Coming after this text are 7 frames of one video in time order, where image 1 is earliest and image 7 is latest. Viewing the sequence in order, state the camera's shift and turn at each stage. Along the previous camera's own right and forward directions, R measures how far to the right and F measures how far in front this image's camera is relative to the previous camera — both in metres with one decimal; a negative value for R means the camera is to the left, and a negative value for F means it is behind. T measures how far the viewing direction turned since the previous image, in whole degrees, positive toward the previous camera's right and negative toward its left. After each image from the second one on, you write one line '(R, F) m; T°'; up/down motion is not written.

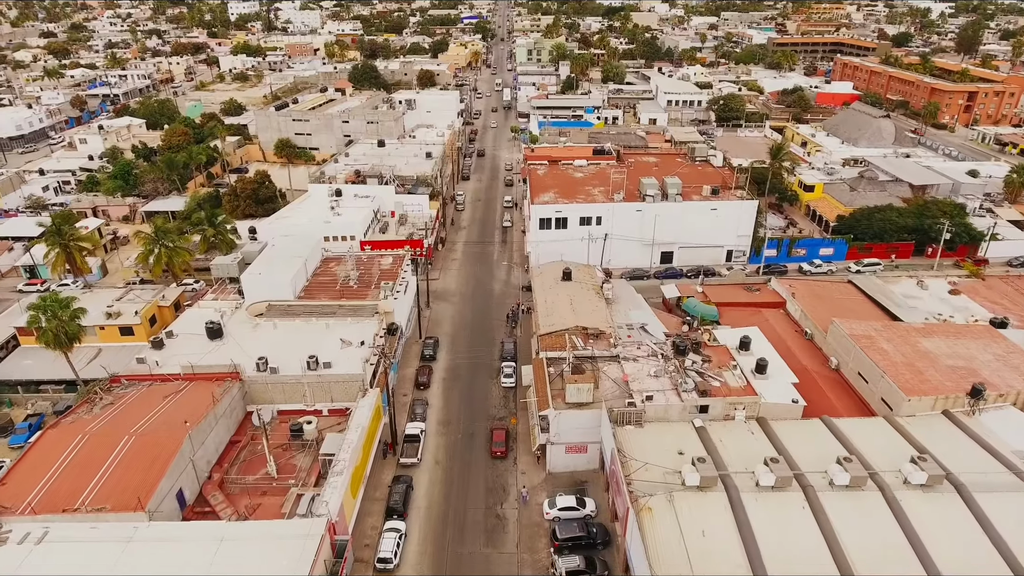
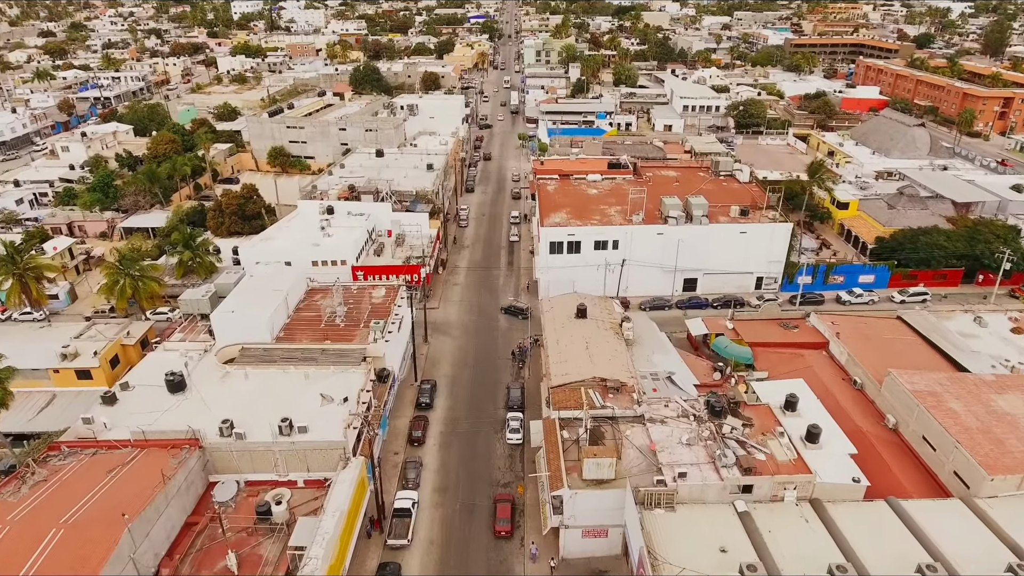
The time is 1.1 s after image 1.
(-0.1, +5.2) m; -1°
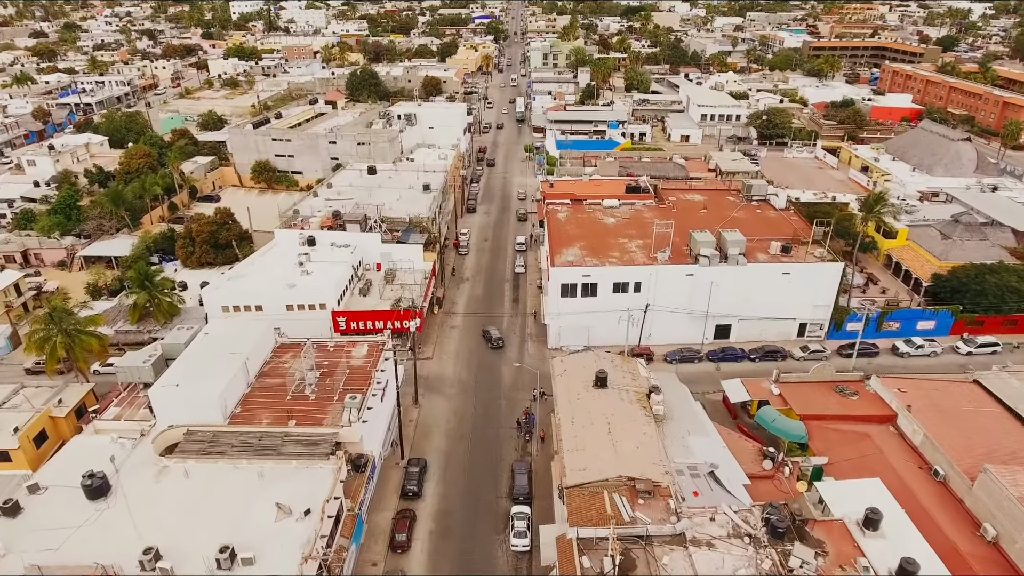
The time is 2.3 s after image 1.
(-0.1, +6.8) m; 0°
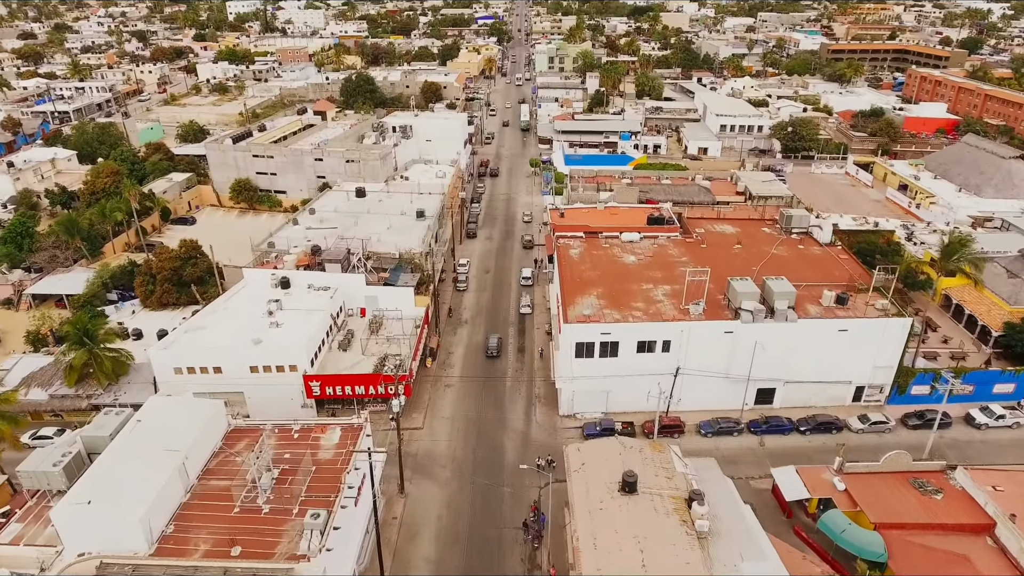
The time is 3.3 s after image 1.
(-0.1, +6.7) m; 0°
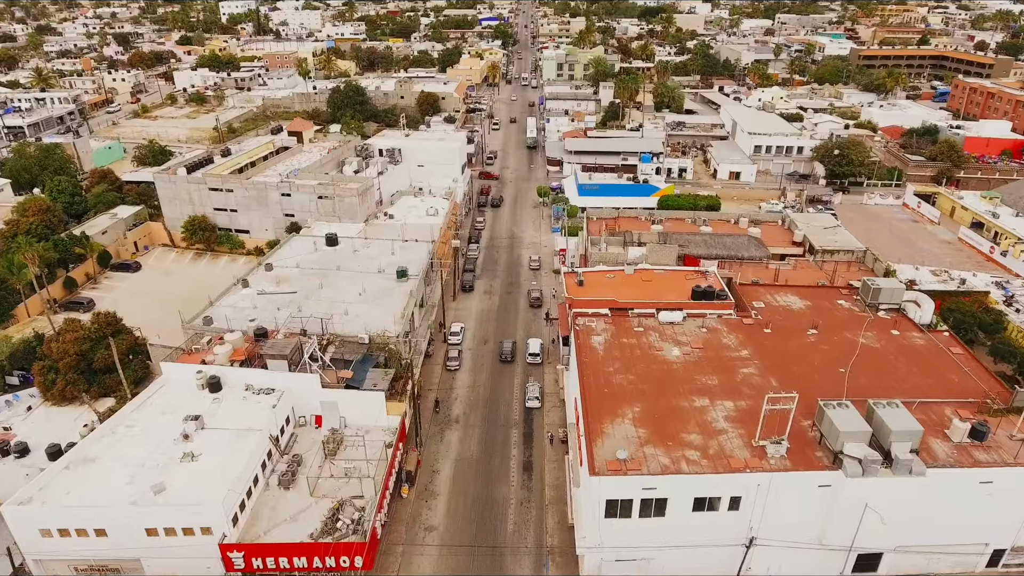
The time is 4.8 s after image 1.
(0.0, +10.7) m; 0°
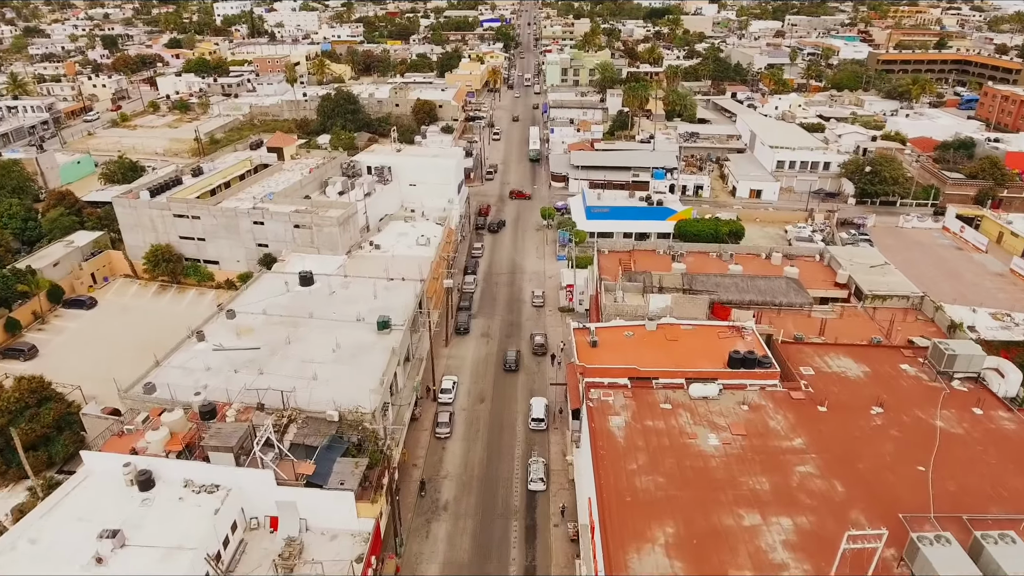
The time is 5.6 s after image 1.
(+0.1, +6.1) m; 0°
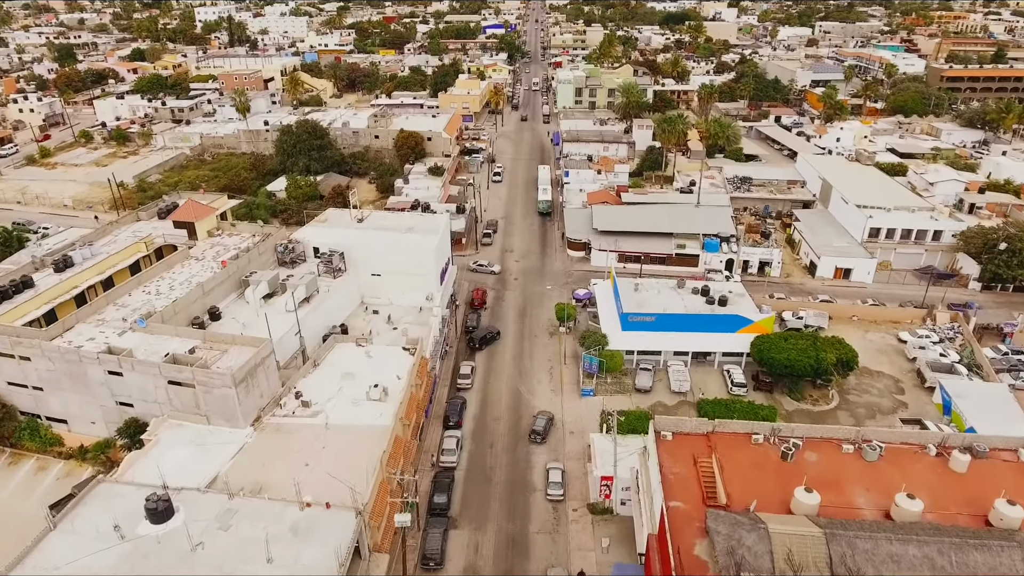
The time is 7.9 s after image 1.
(+0.1, +17.9) m; 0°
